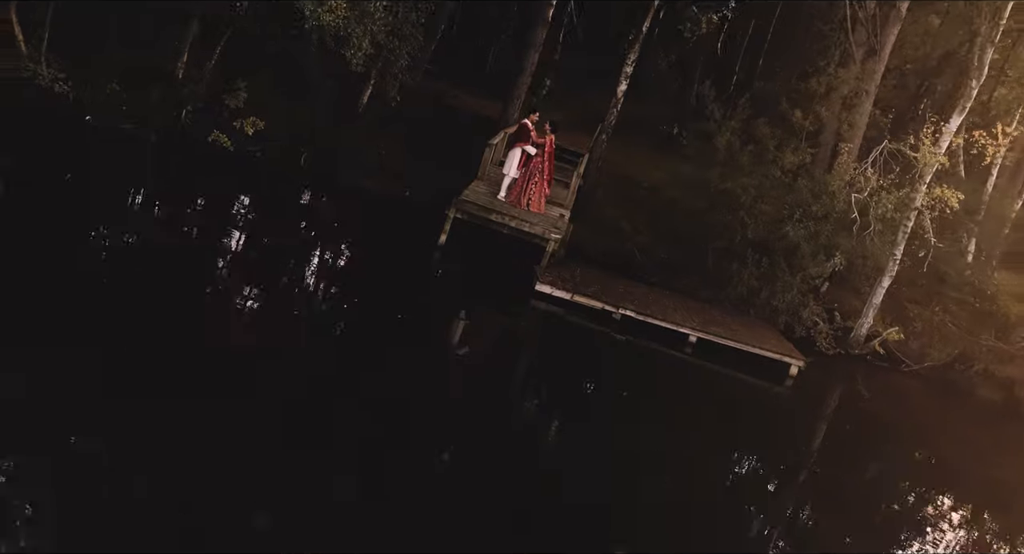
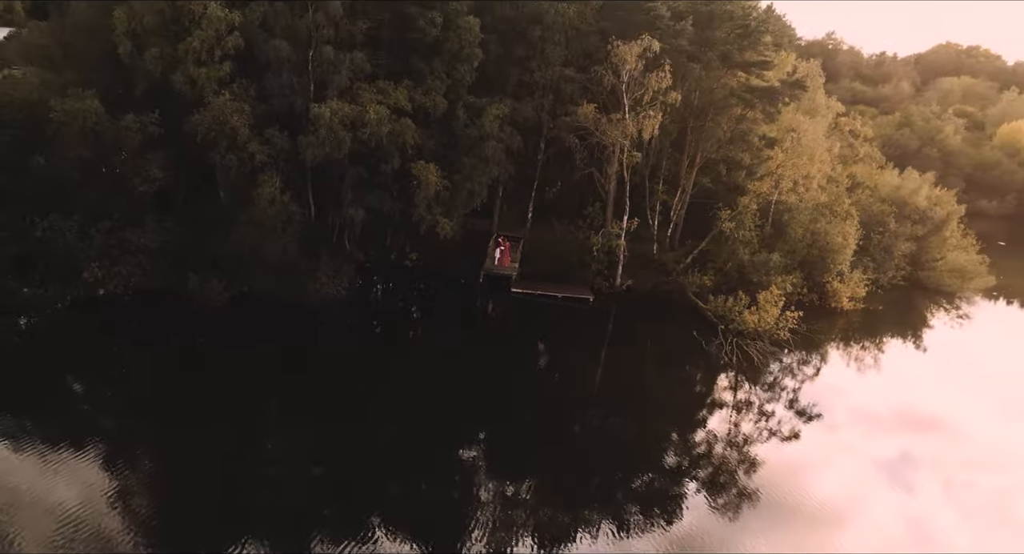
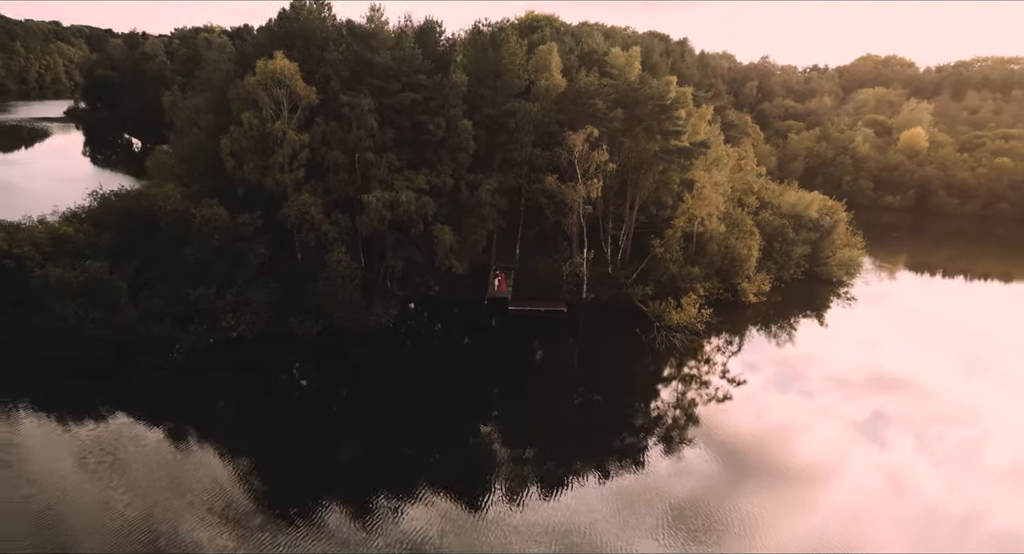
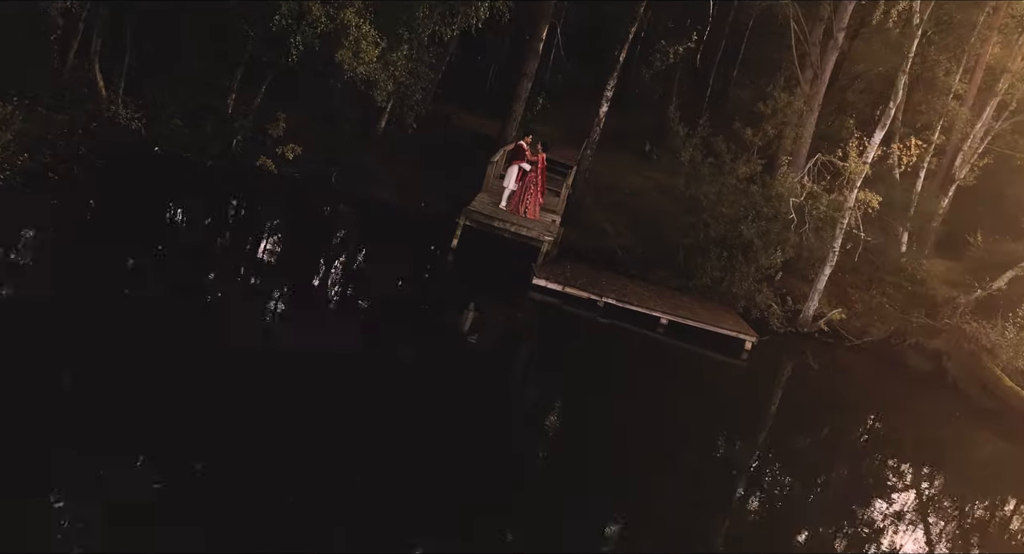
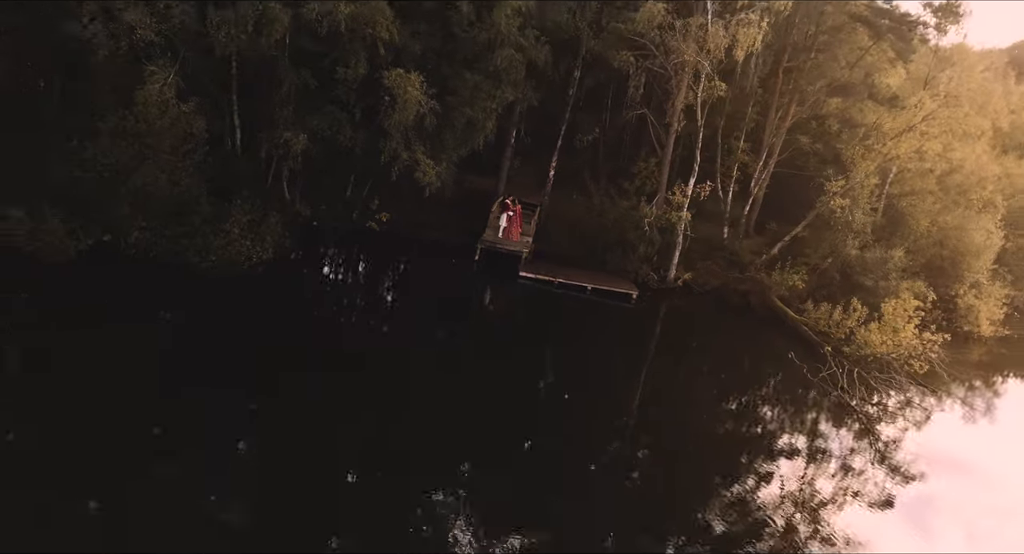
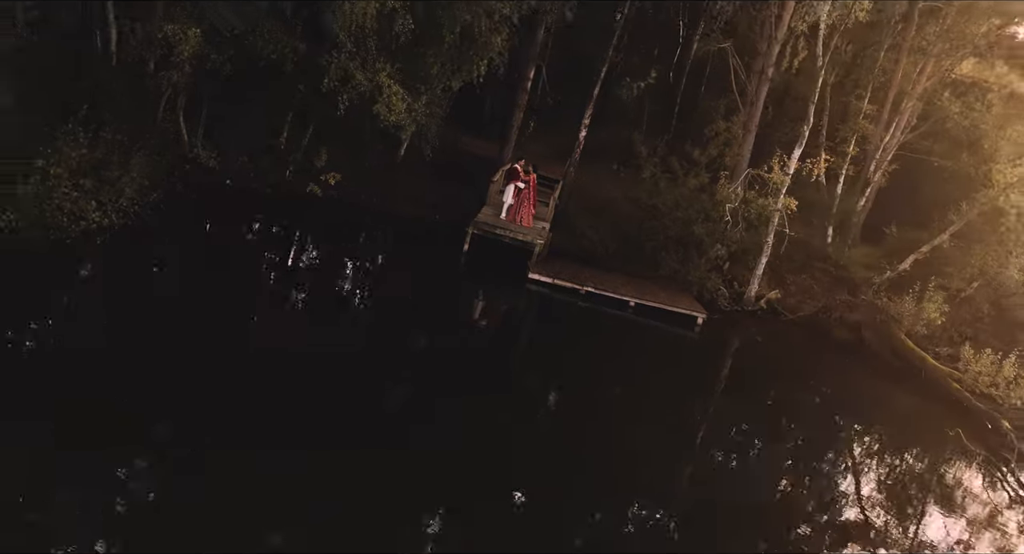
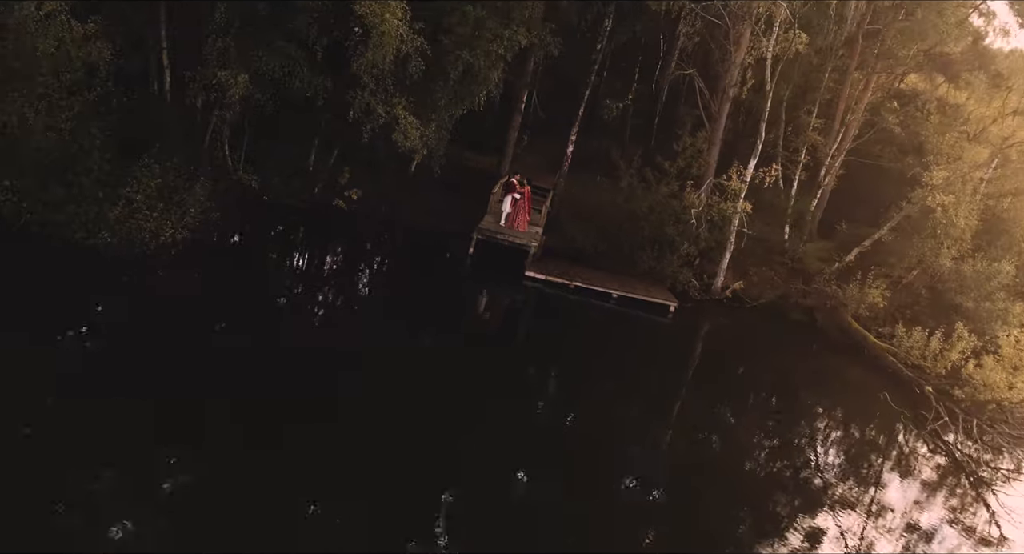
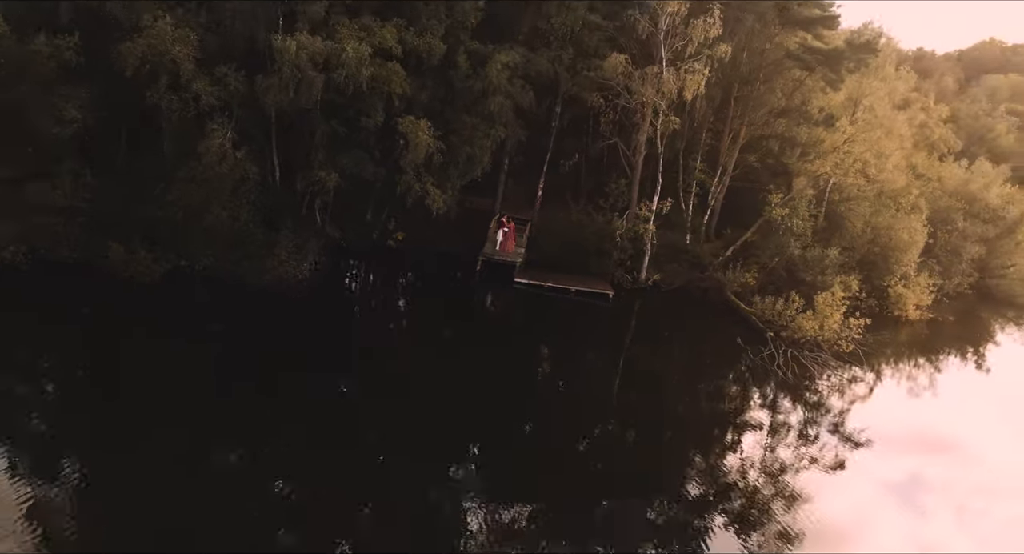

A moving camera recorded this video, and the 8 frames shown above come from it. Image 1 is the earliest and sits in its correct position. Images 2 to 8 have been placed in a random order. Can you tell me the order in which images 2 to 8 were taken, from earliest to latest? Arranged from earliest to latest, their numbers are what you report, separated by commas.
4, 6, 7, 5, 8, 2, 3
